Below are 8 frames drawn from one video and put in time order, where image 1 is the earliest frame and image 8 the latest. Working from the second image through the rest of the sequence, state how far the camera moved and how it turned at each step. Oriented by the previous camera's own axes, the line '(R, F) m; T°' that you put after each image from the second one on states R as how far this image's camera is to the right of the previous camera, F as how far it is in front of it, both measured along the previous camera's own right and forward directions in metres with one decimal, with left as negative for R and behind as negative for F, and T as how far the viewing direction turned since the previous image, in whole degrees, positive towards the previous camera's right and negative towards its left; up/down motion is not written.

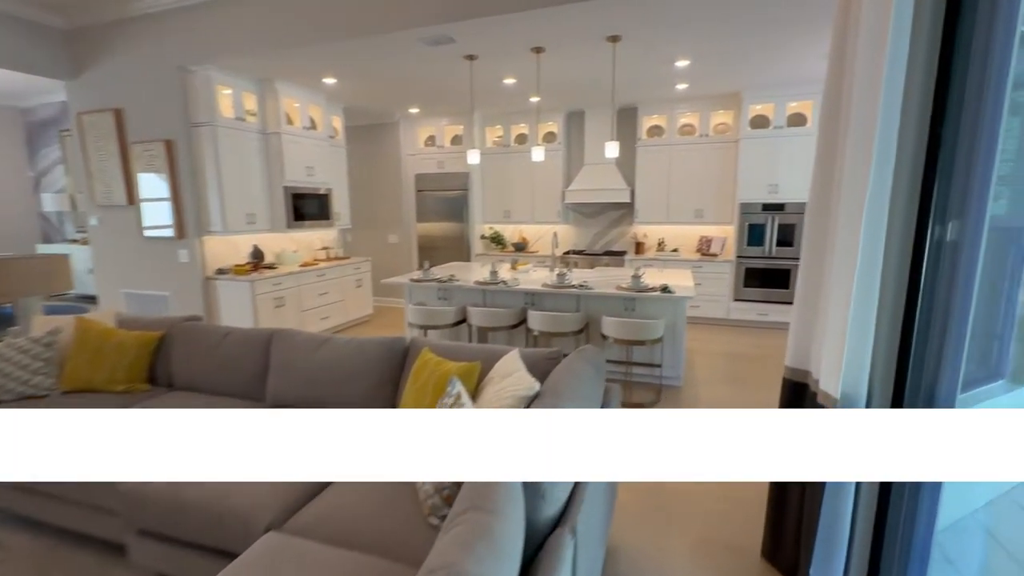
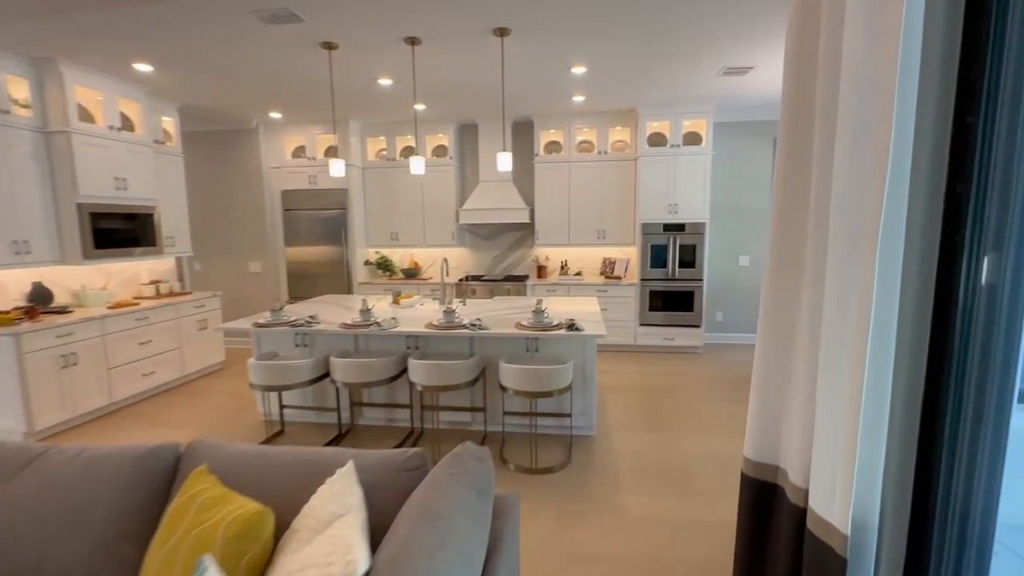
(+0.2, +0.7) m; +11°
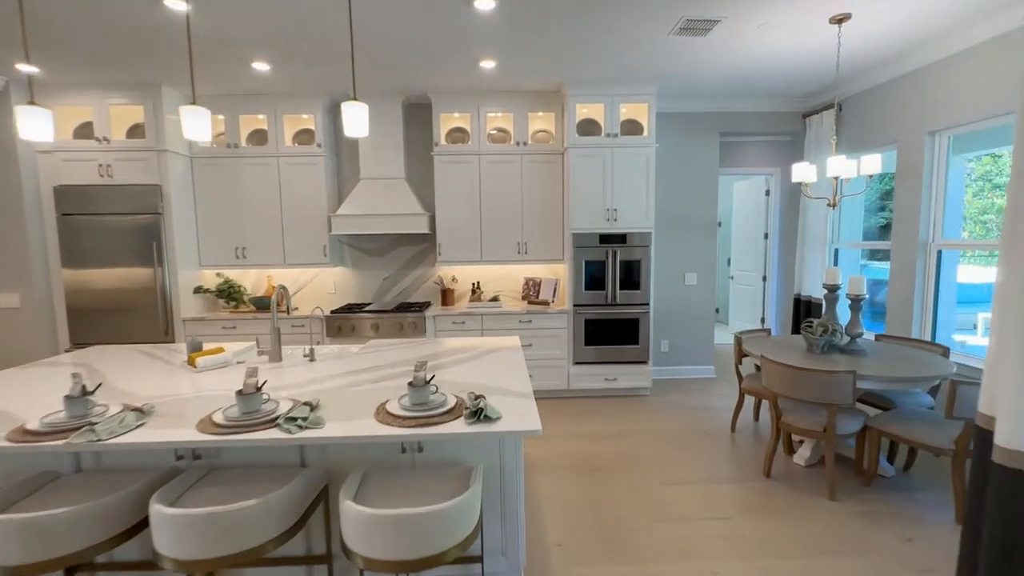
(+0.2, +1.4) m; +10°
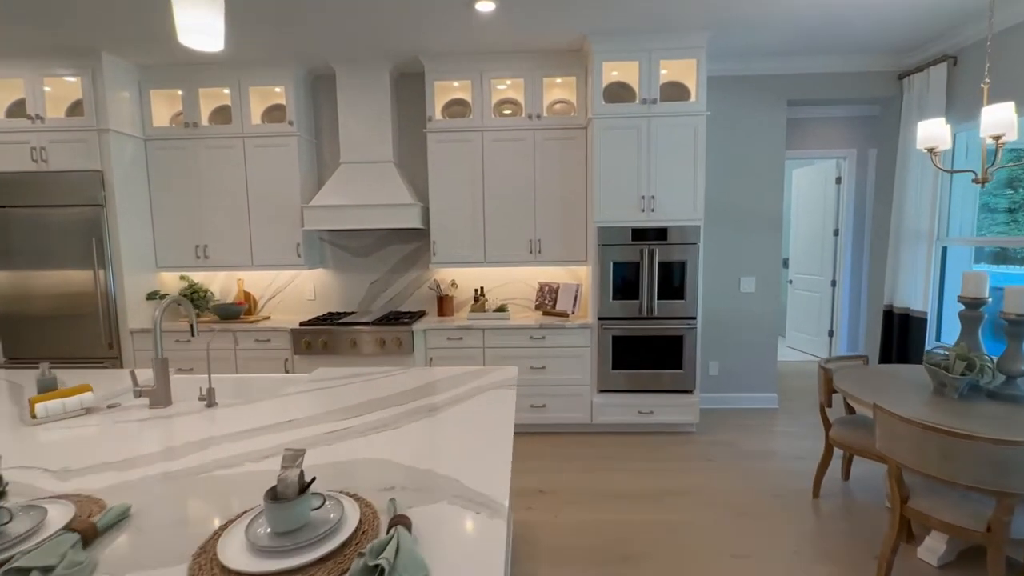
(+0.2, +0.9) m; -4°
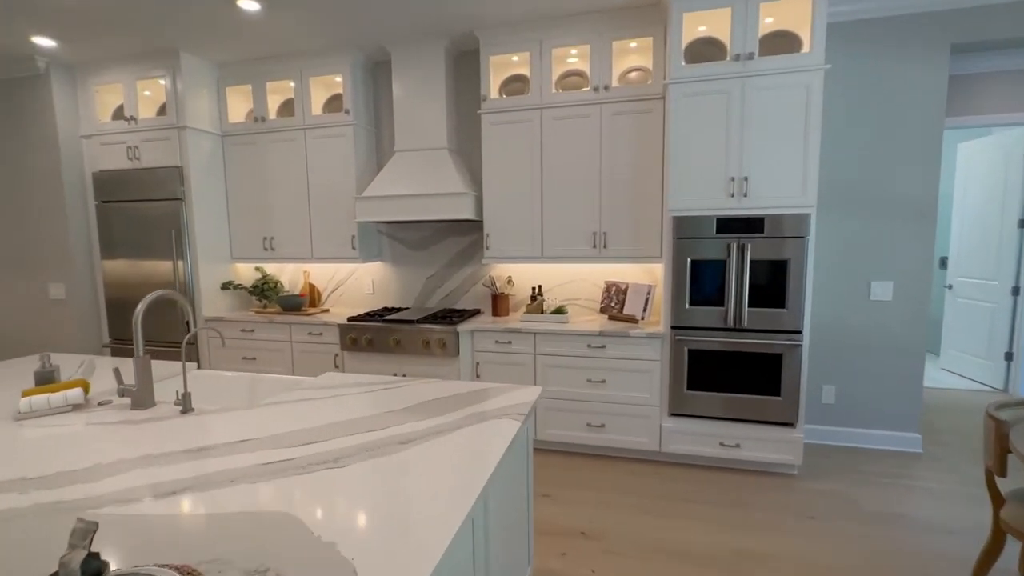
(+0.3, +0.5) m; -13°
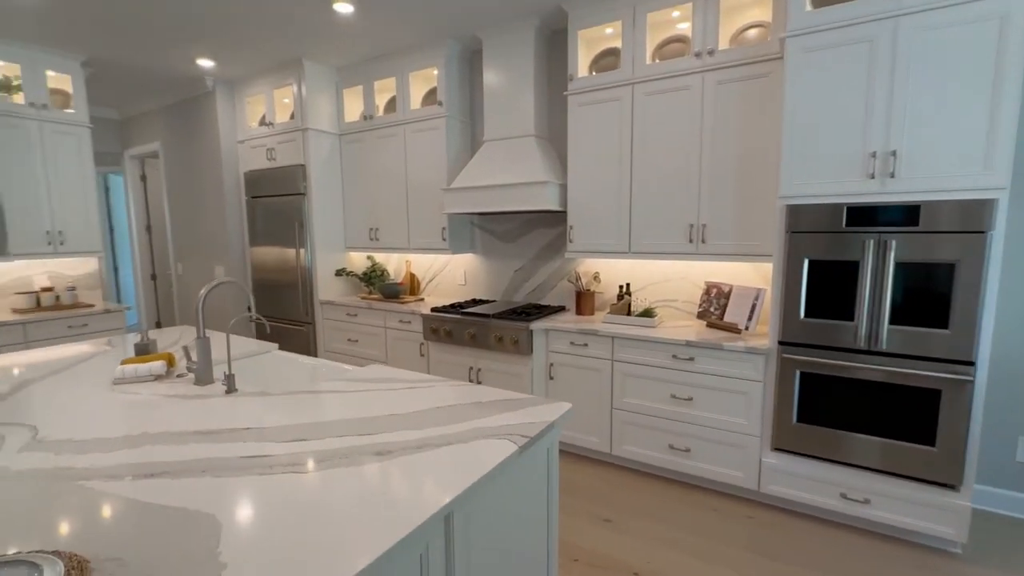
(+0.4, +0.3) m; -17°
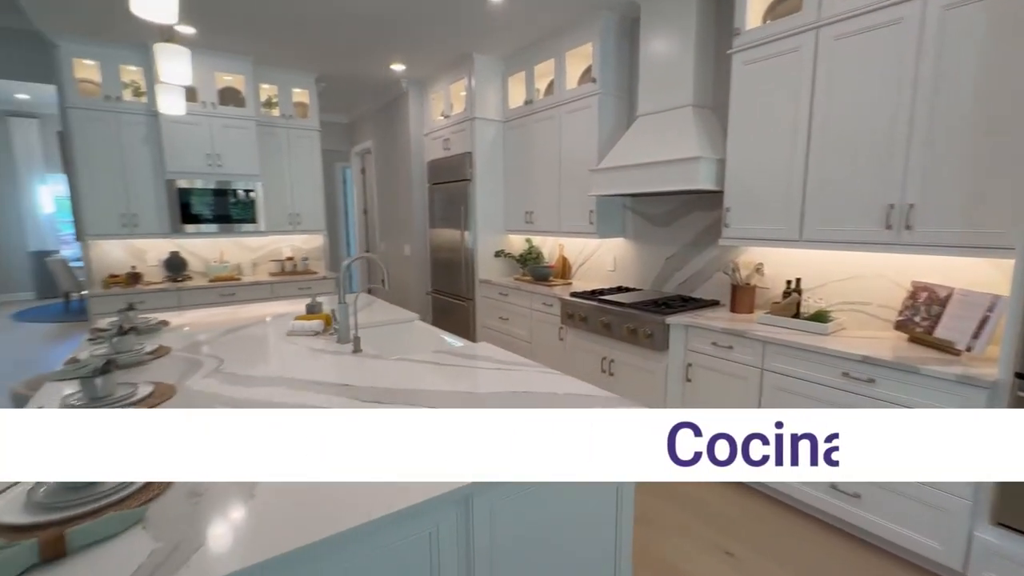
(+0.4, +0.2) m; -23°
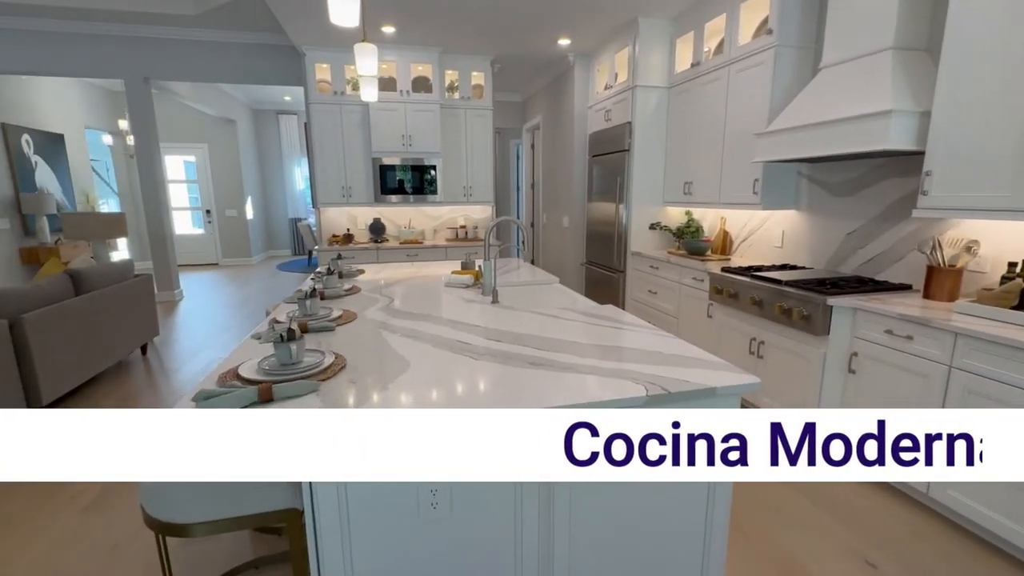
(+0.2, -0.1) m; -21°
